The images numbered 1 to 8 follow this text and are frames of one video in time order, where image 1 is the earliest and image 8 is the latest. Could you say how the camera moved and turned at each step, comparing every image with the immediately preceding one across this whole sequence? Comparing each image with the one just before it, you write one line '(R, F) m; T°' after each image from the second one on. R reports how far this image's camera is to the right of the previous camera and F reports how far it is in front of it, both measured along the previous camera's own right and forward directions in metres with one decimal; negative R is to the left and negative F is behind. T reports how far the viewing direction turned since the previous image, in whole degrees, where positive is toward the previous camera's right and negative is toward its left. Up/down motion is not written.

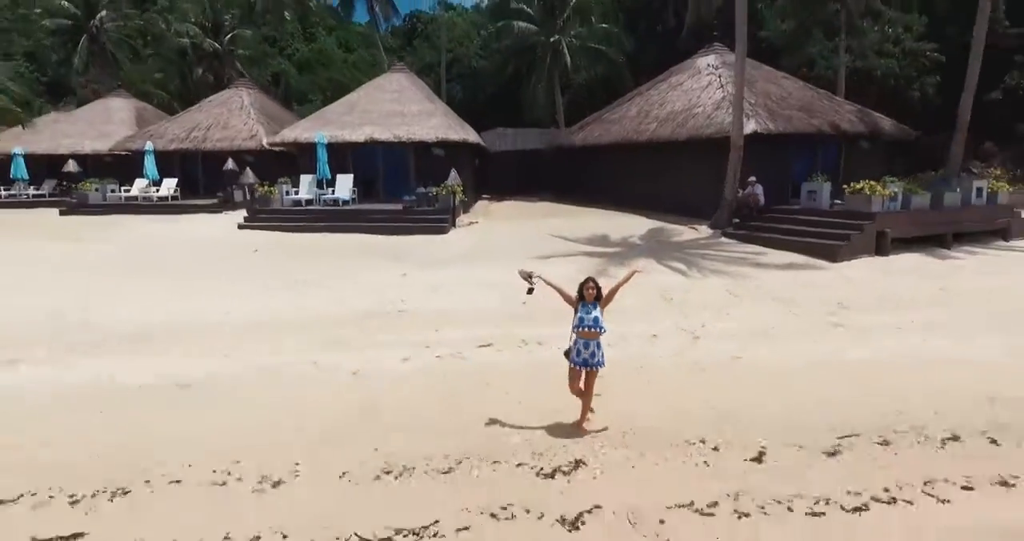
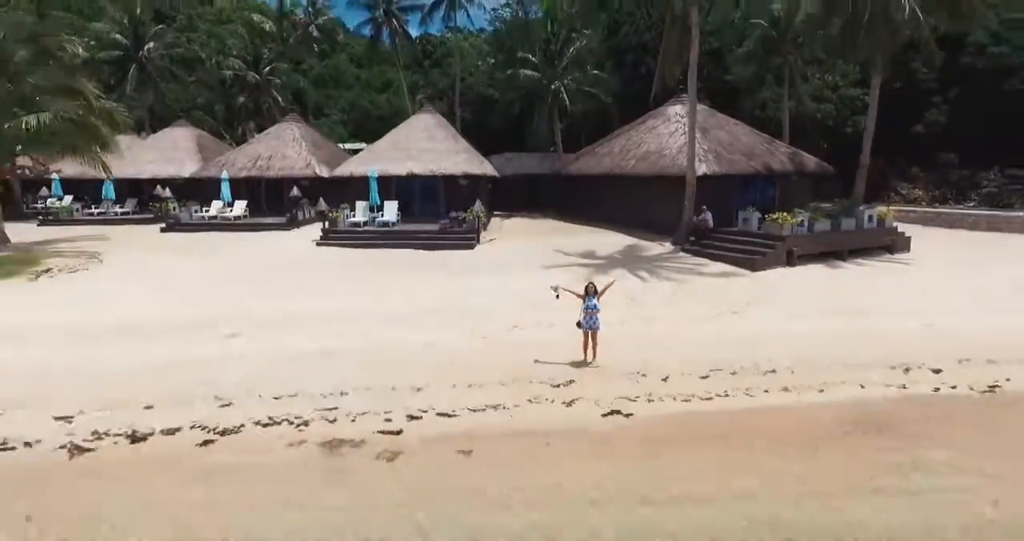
(-0.3, -3.0) m; 0°
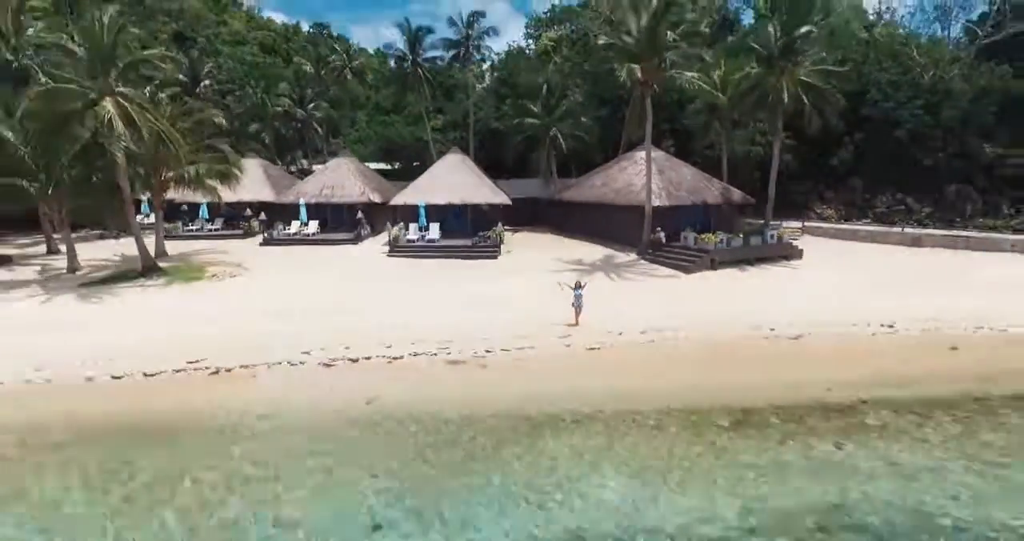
(-0.6, -5.2) m; +1°
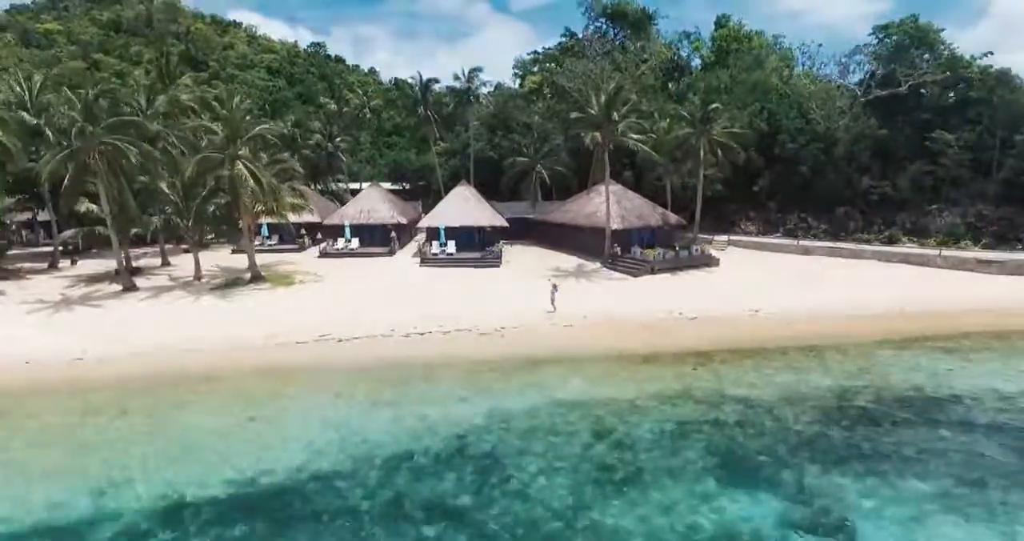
(-0.6, -6.5) m; +2°
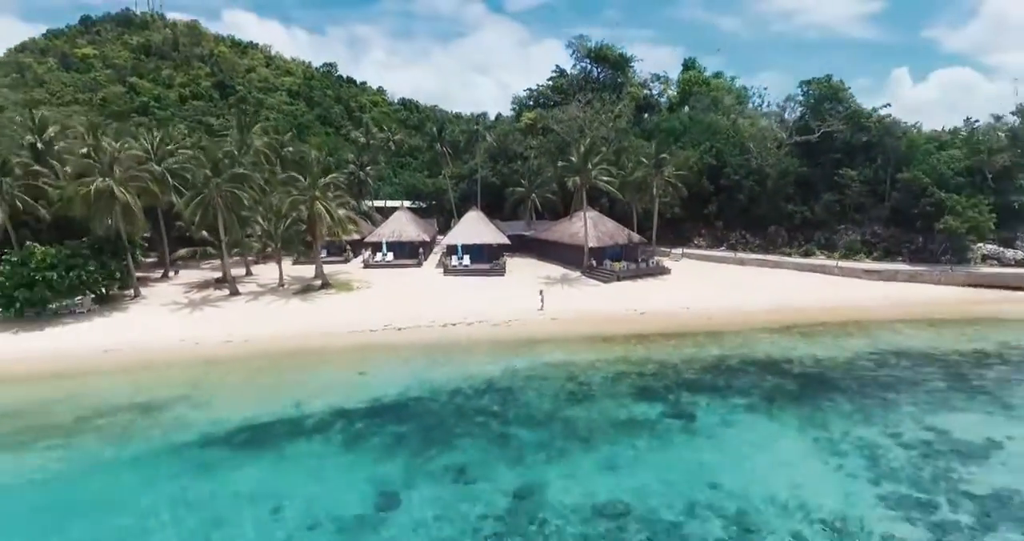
(-0.3, -7.6) m; 0°
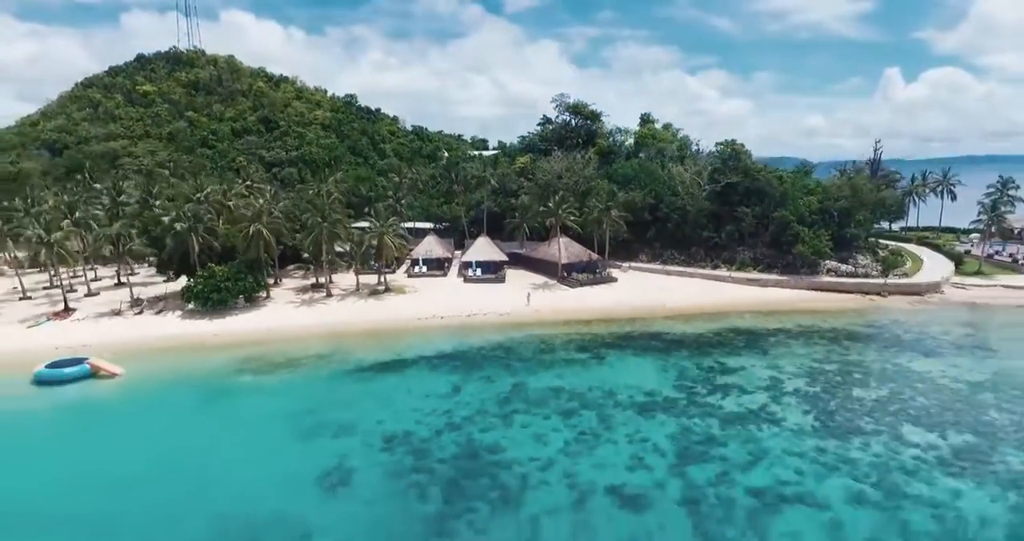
(-0.2, -14.9) m; 0°
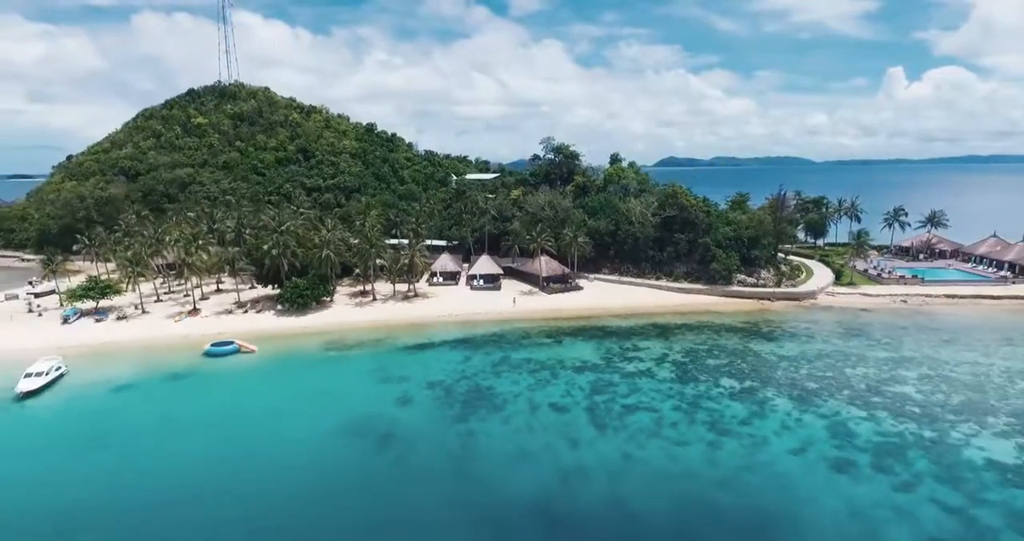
(+0.9, -16.8) m; 0°
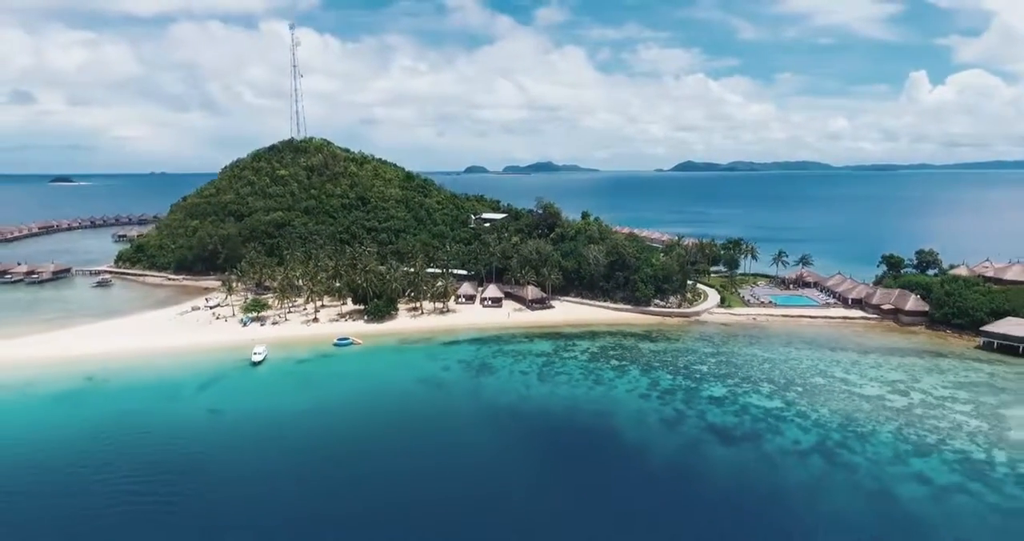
(+3.1, -35.4) m; -2°
